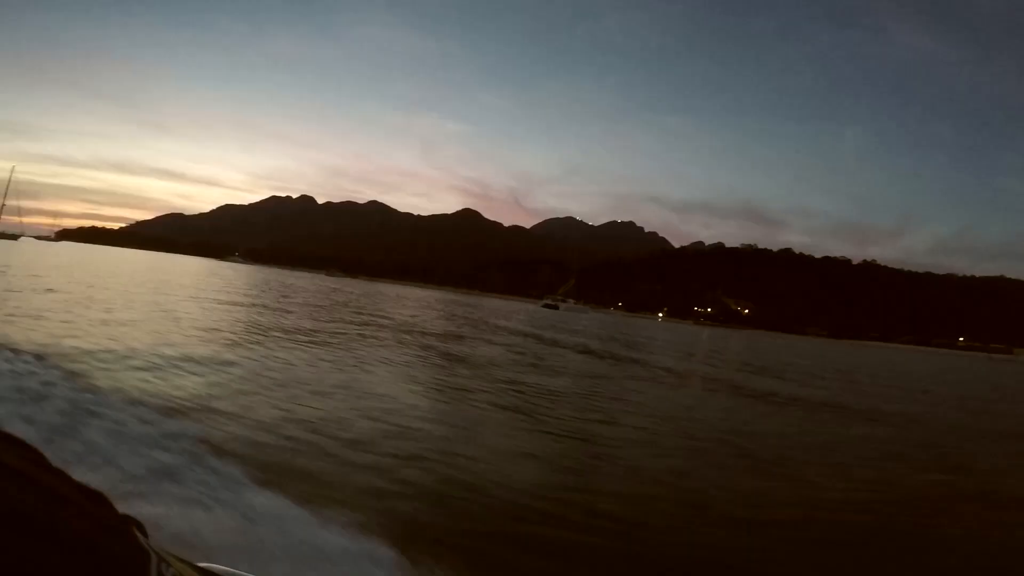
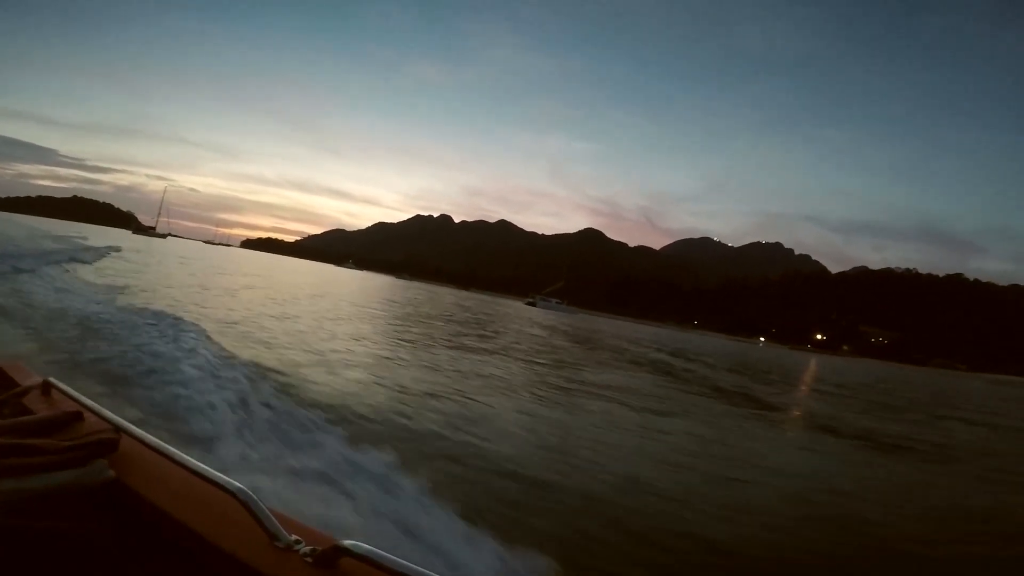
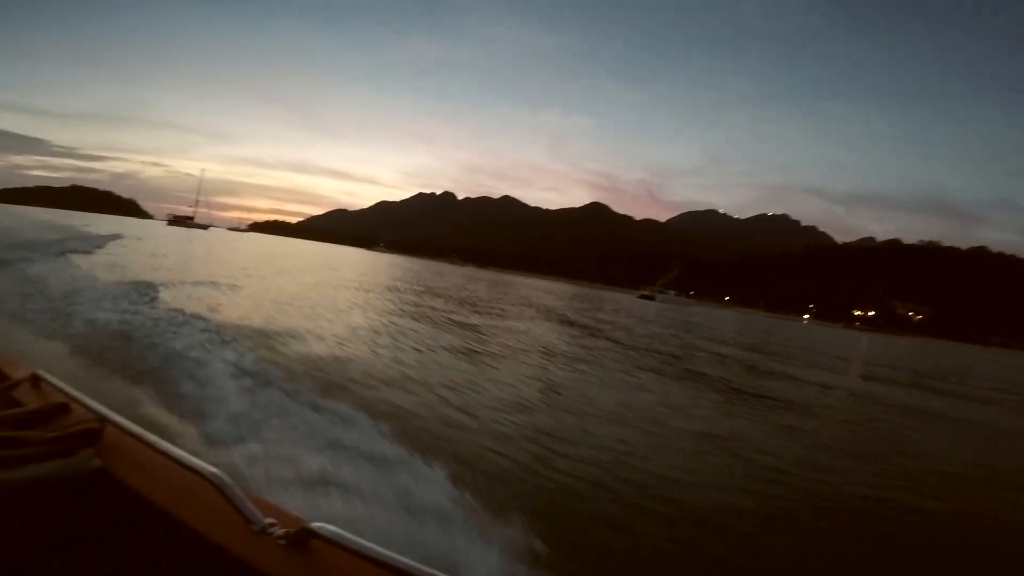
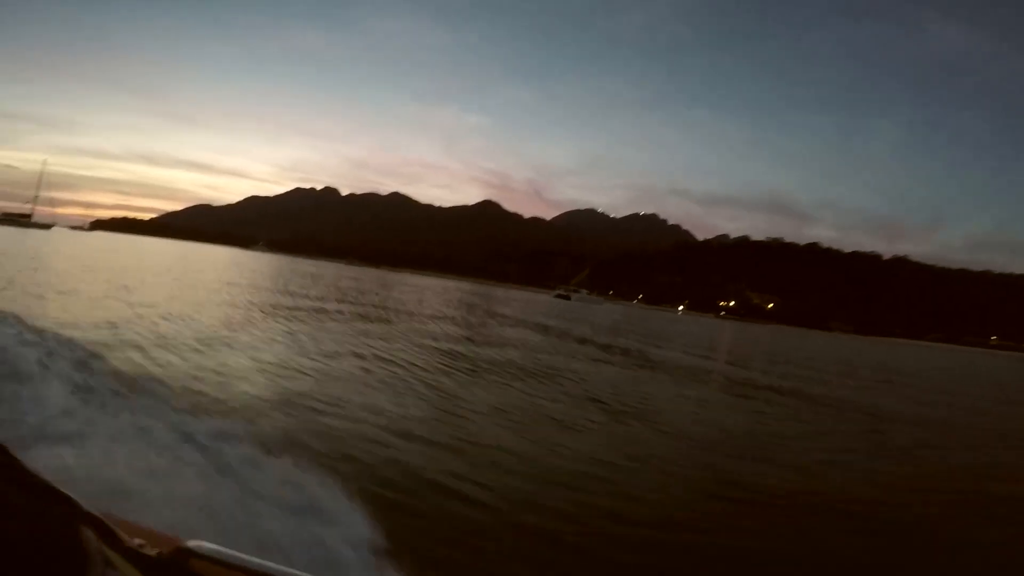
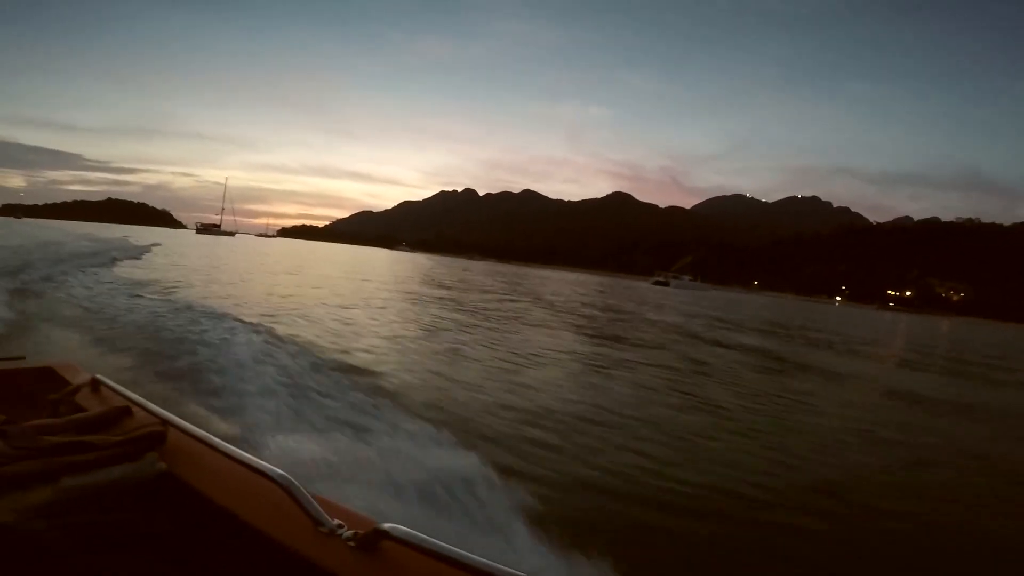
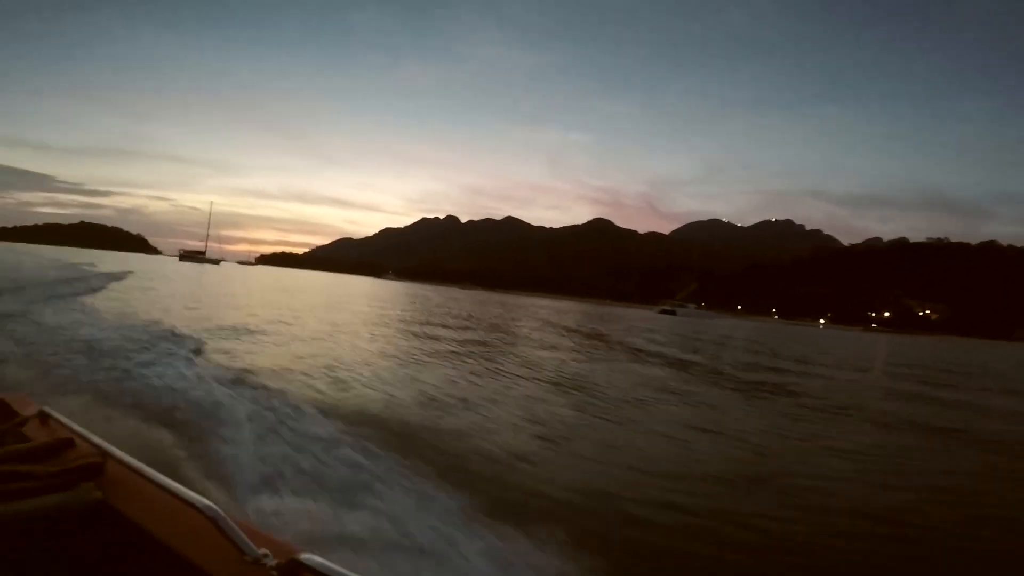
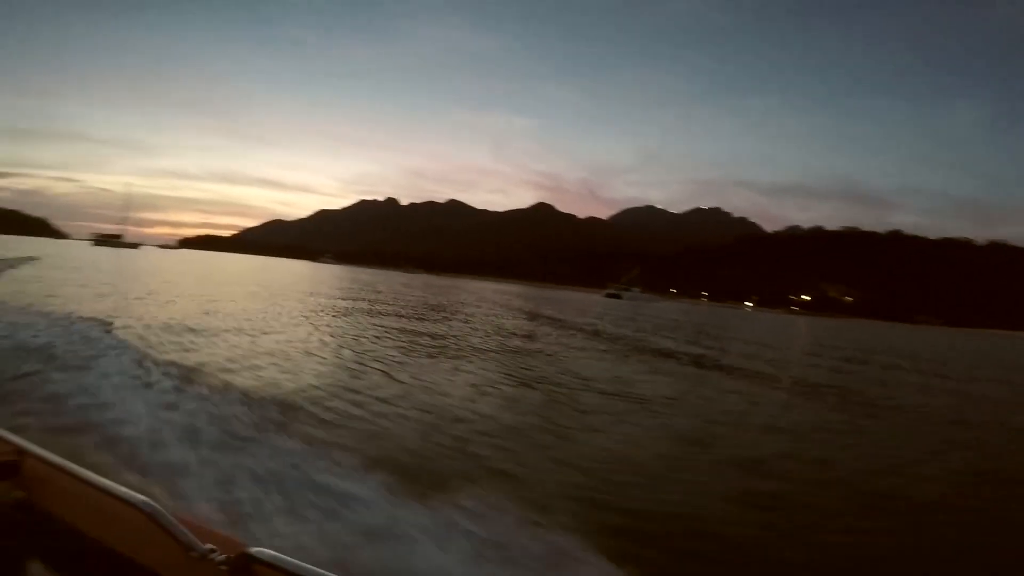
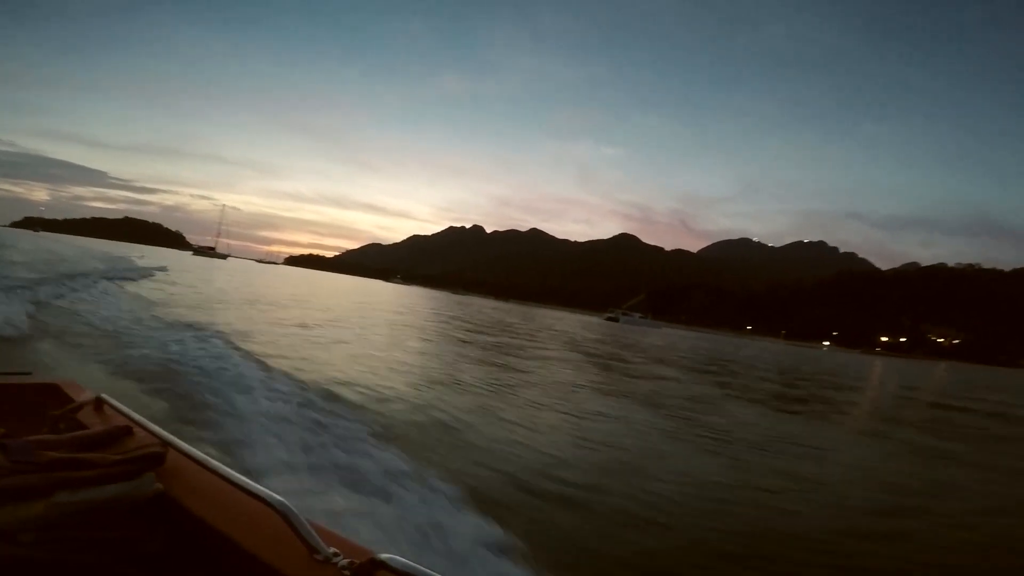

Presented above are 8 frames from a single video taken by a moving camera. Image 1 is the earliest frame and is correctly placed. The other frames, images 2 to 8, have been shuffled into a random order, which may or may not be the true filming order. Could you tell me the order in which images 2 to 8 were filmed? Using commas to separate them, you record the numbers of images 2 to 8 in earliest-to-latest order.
4, 7, 6, 3, 5, 8, 2
